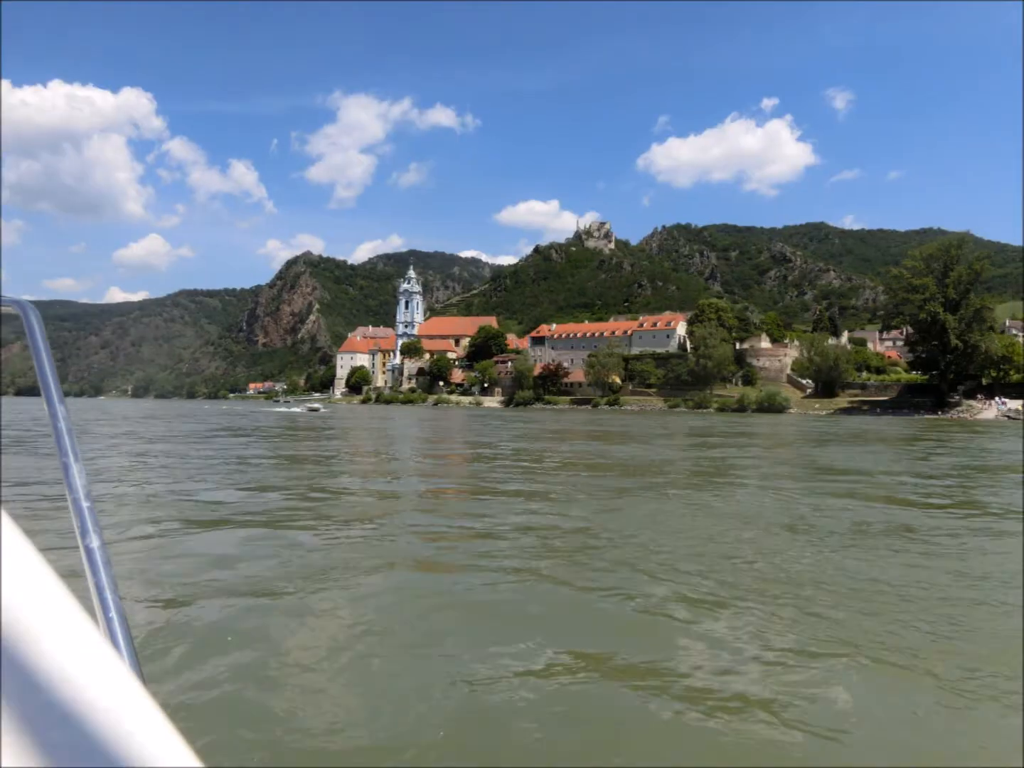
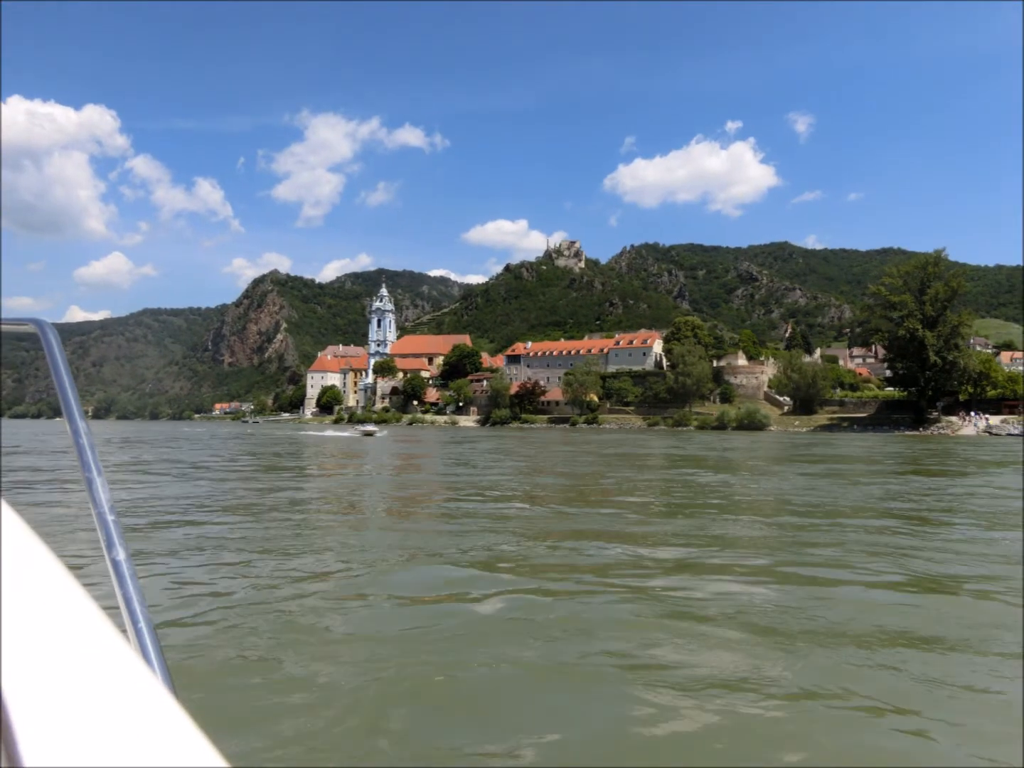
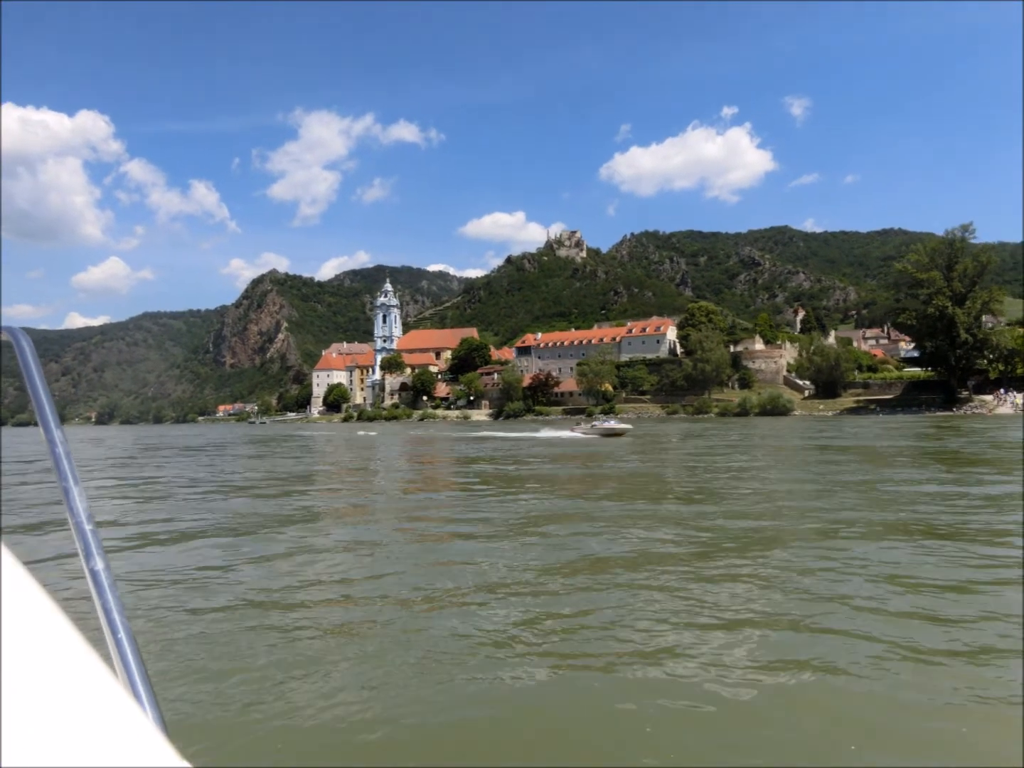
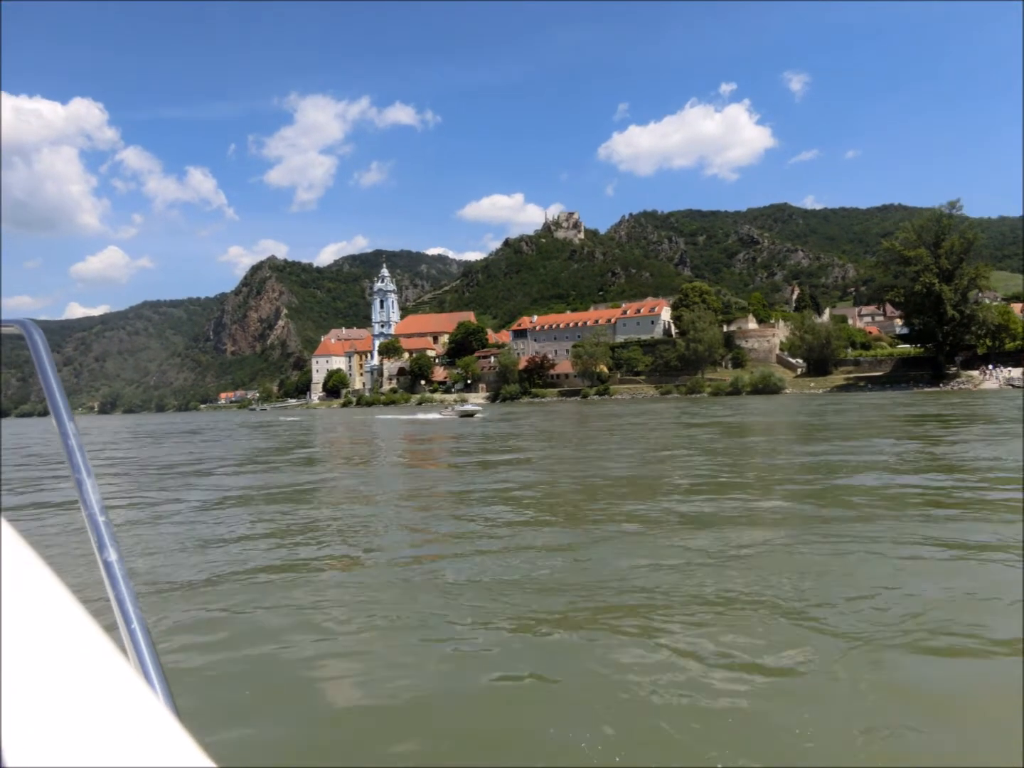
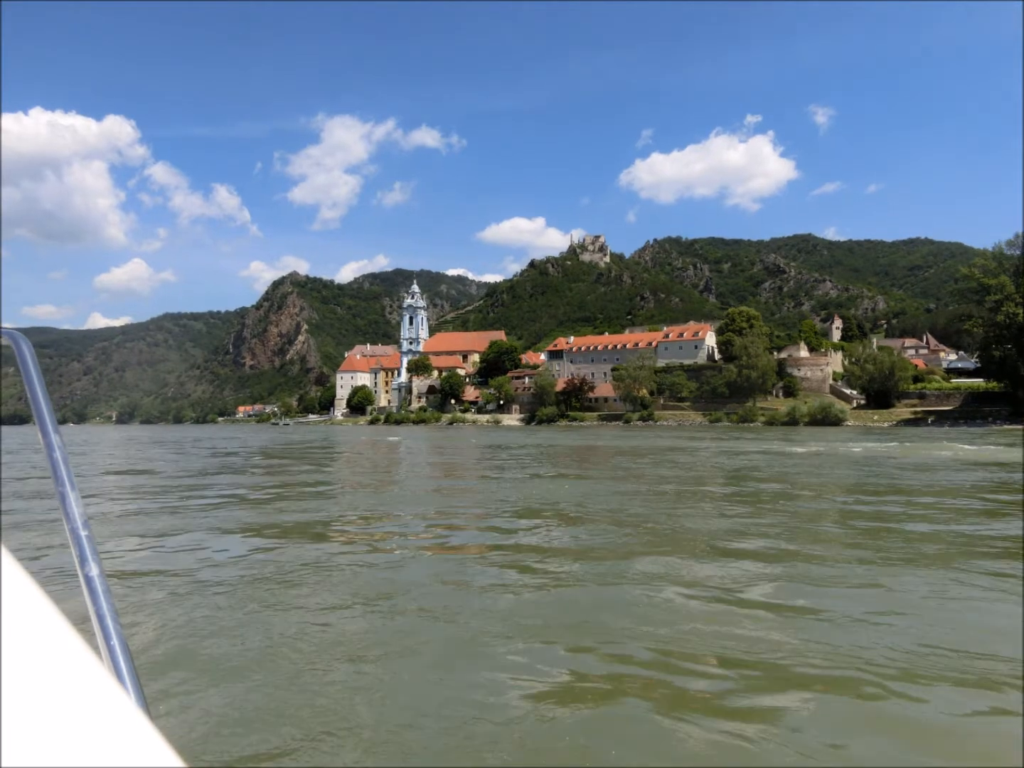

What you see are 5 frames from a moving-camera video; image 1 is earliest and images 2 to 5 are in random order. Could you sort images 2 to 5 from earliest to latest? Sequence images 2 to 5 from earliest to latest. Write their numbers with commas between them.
2, 4, 3, 5
